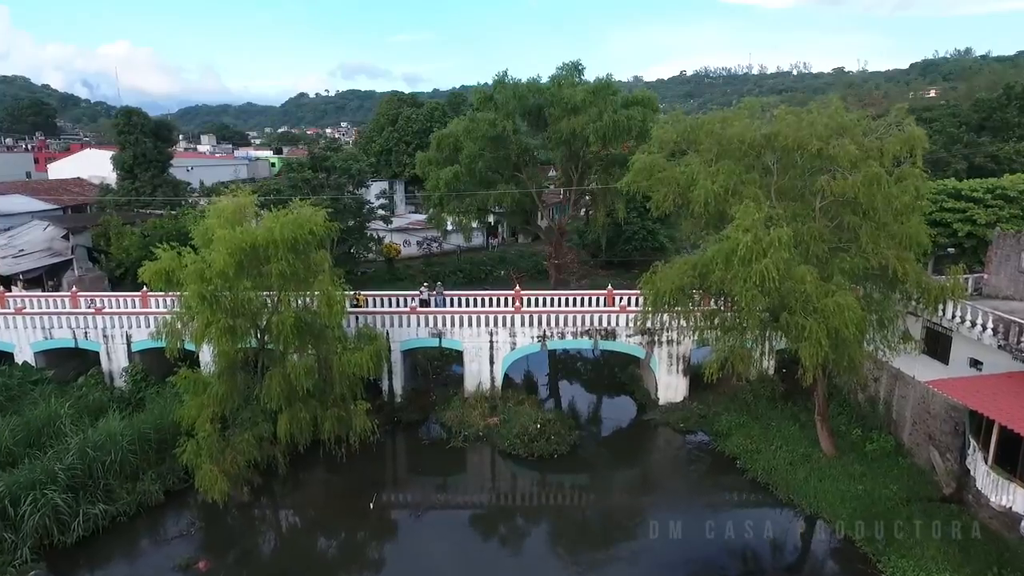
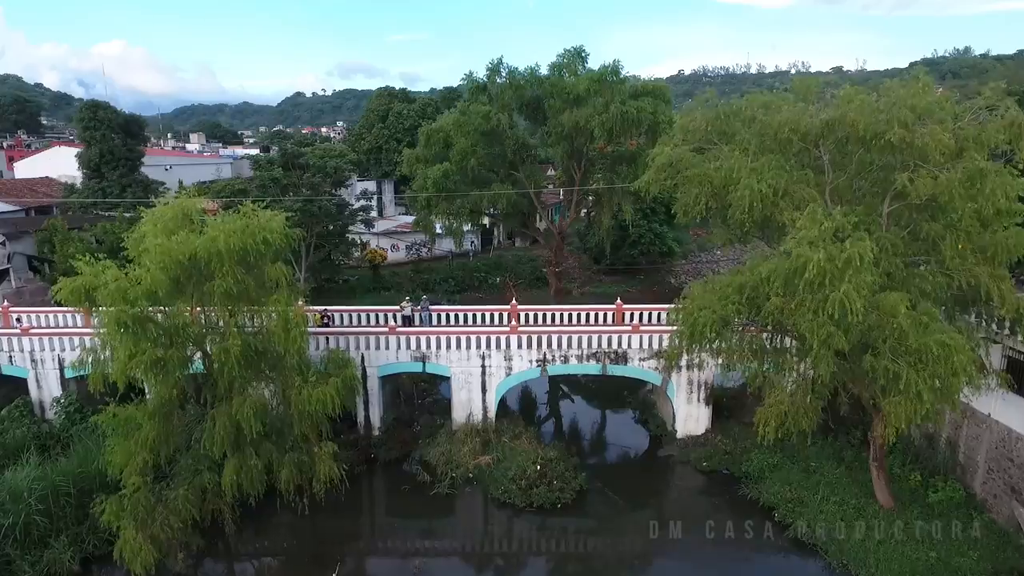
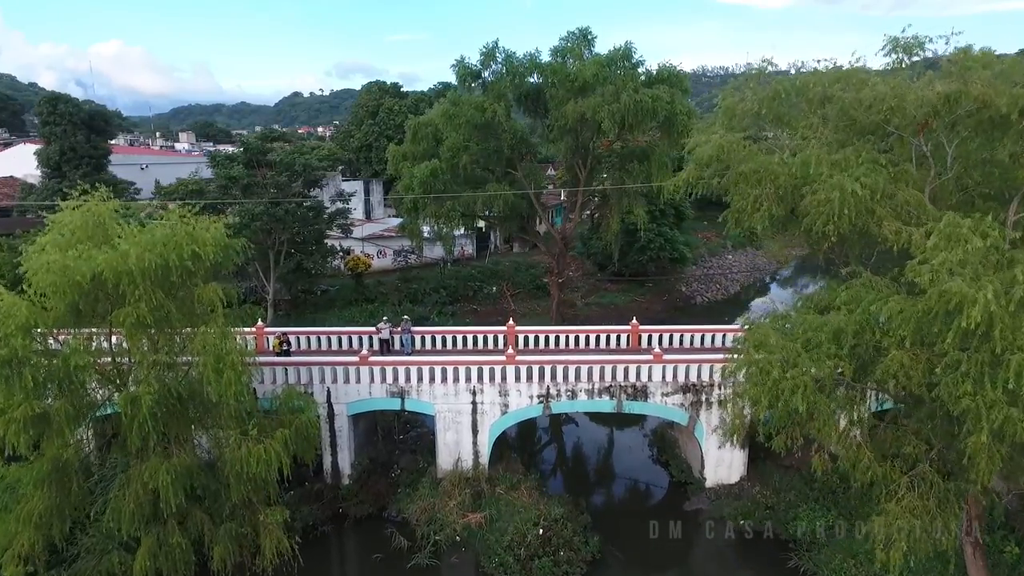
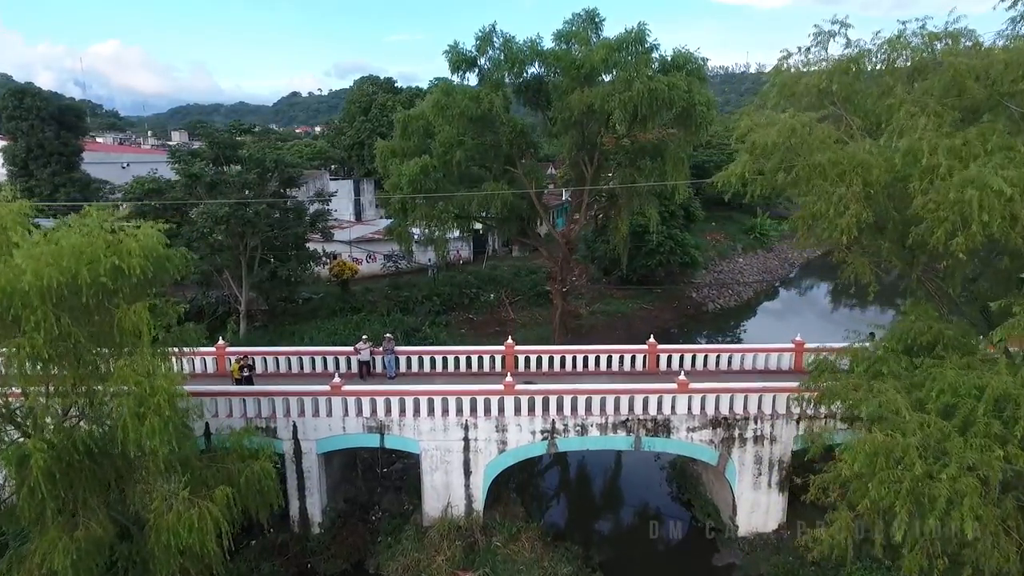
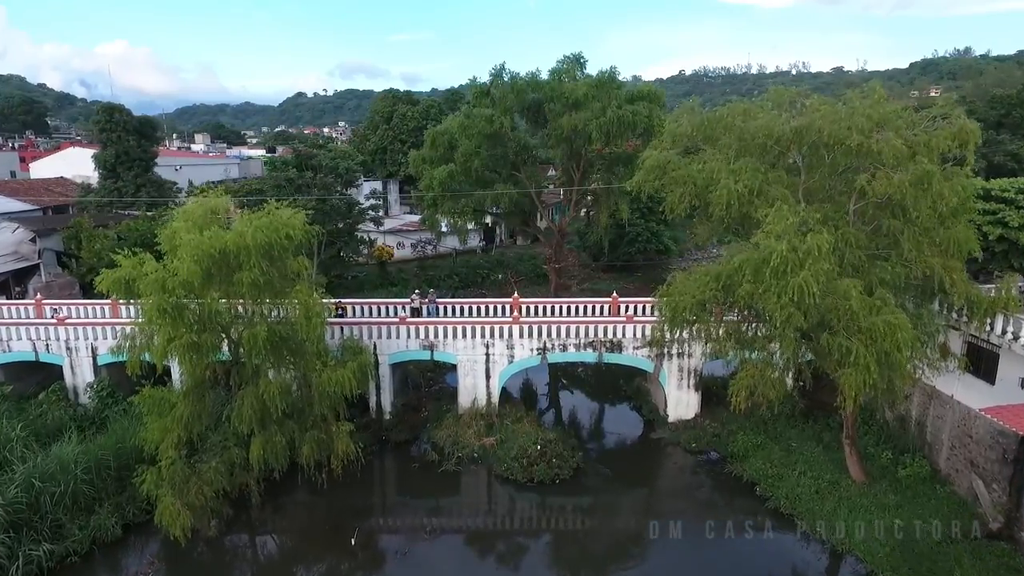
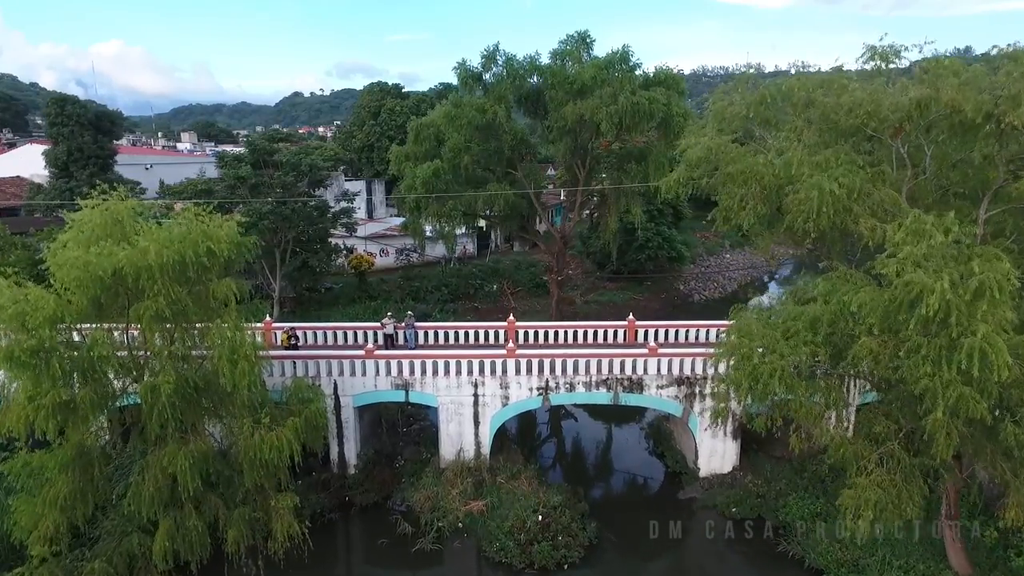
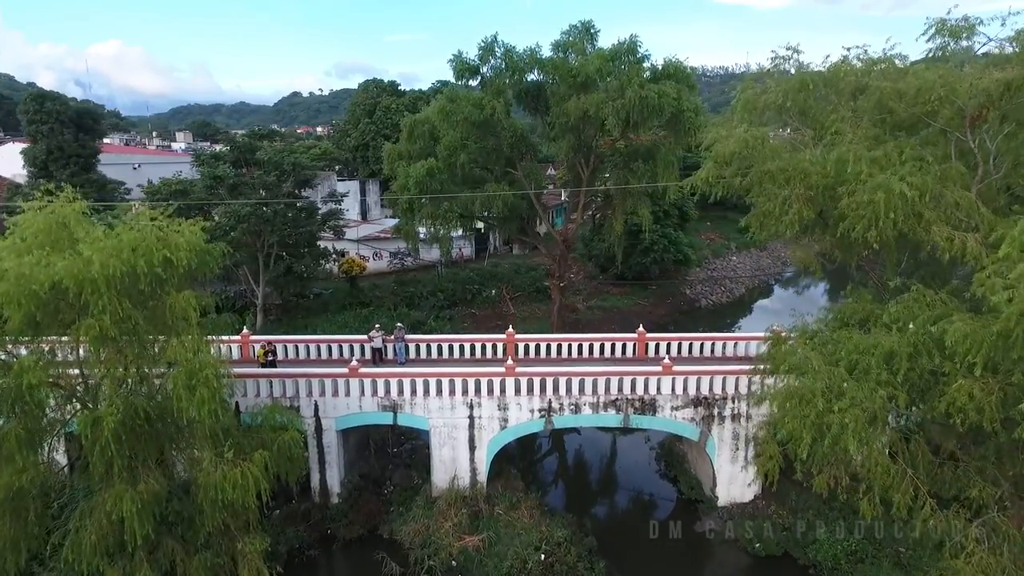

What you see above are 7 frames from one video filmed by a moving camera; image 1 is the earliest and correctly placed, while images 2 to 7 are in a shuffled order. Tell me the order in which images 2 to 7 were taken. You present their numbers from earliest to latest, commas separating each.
5, 2, 6, 3, 7, 4
